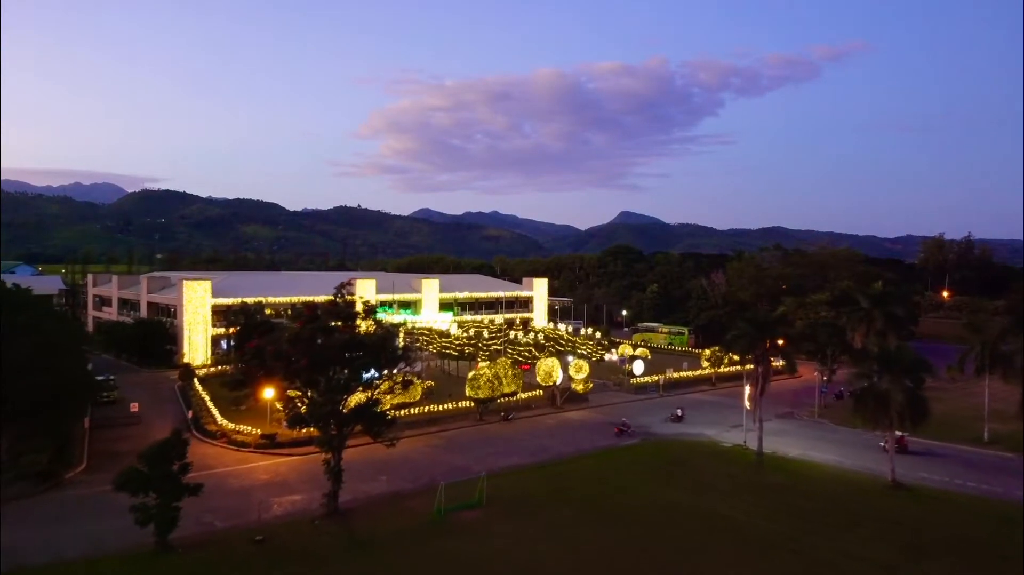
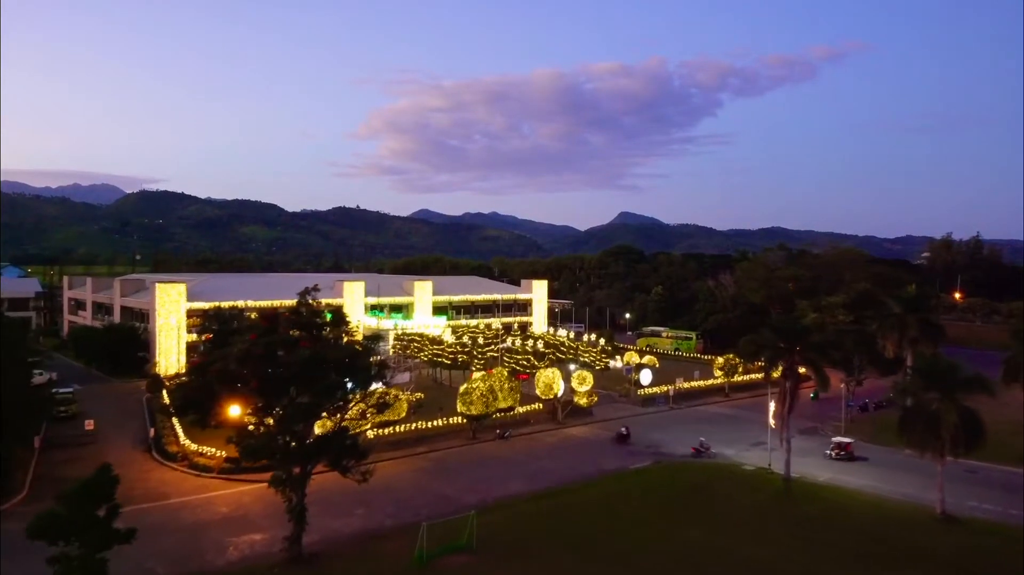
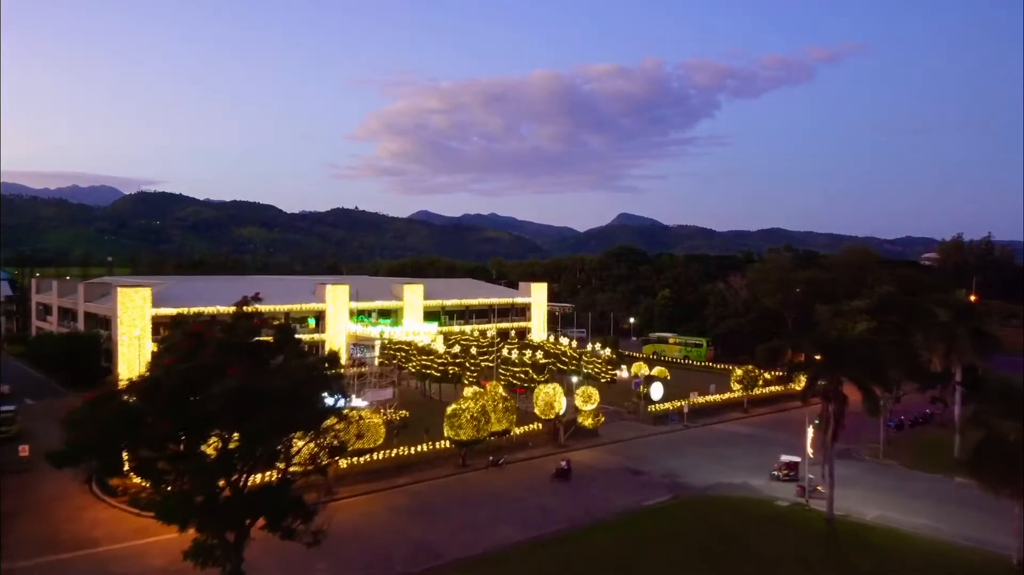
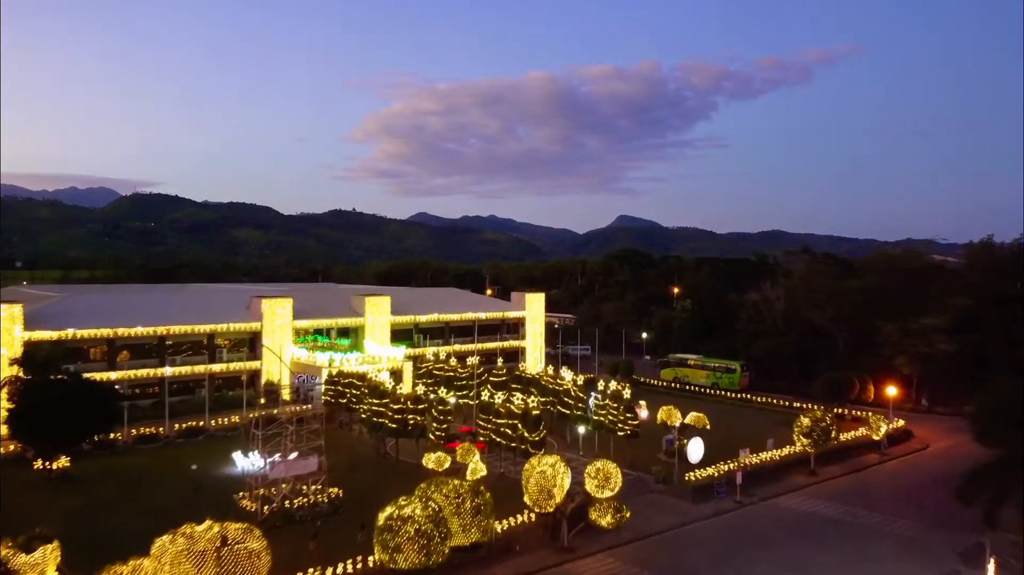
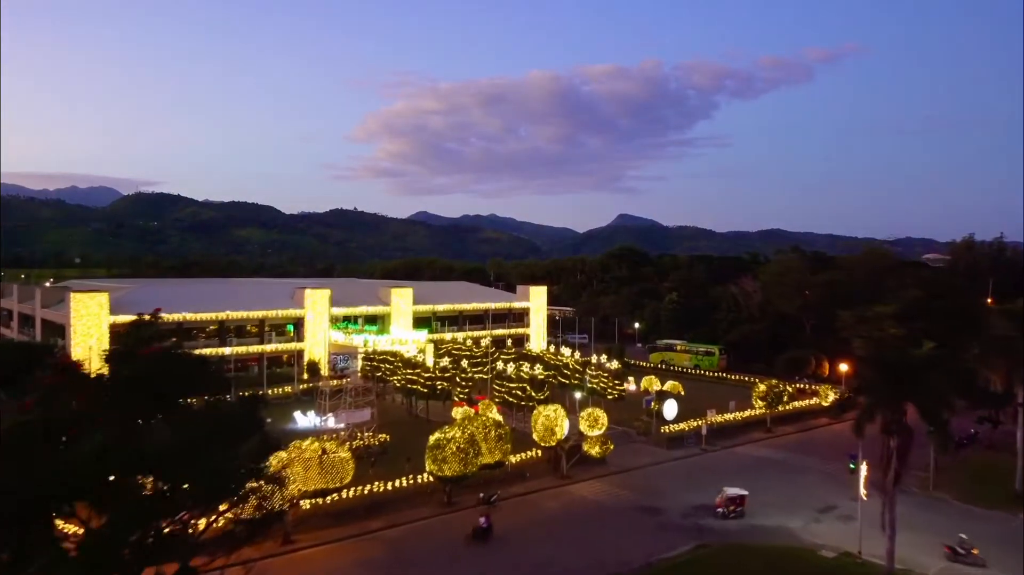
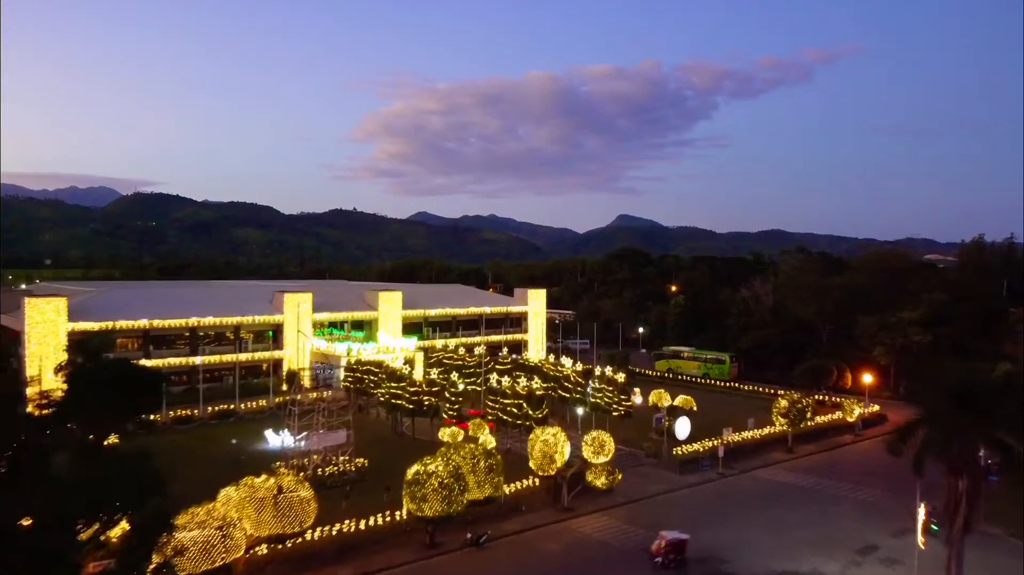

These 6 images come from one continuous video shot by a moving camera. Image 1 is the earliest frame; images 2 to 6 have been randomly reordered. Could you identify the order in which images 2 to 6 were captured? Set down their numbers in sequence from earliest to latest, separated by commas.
2, 3, 5, 6, 4
